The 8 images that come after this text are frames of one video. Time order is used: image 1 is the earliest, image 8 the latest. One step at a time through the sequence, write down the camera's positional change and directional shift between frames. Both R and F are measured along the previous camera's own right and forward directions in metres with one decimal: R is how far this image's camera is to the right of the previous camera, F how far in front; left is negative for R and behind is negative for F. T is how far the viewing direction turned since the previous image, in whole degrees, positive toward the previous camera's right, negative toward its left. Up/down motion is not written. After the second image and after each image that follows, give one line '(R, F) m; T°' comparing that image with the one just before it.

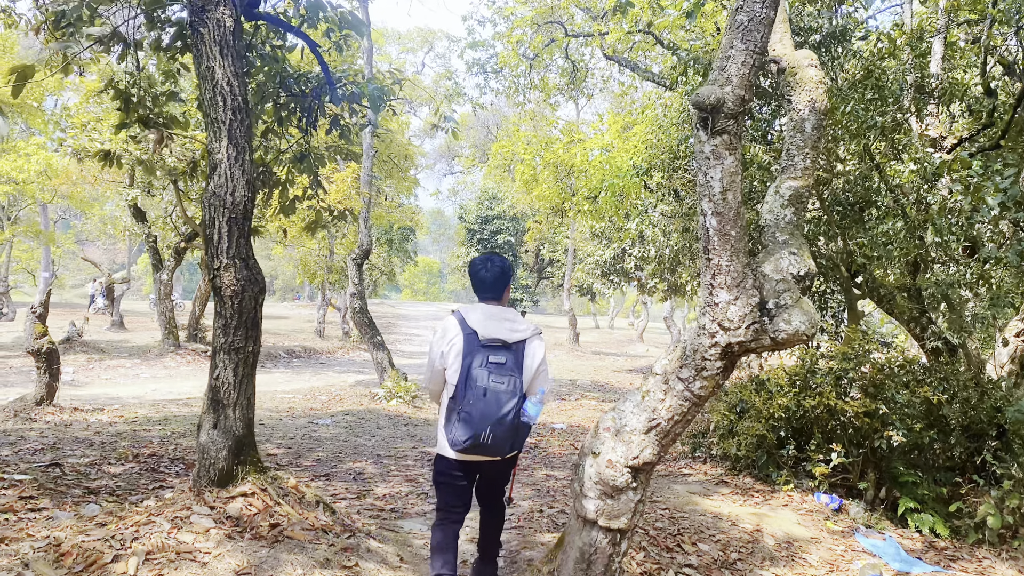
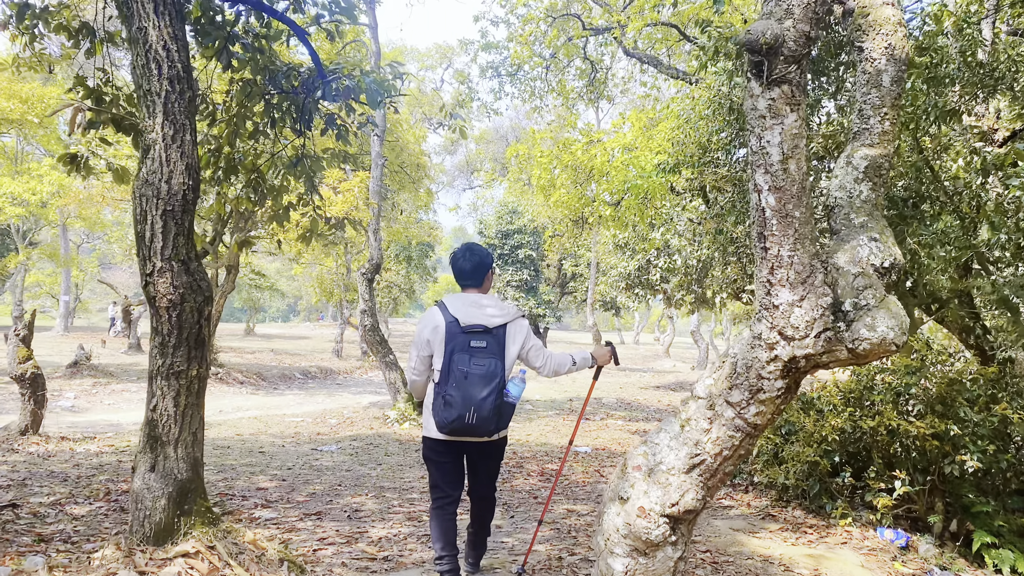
(+0.1, +0.7) m; -2°
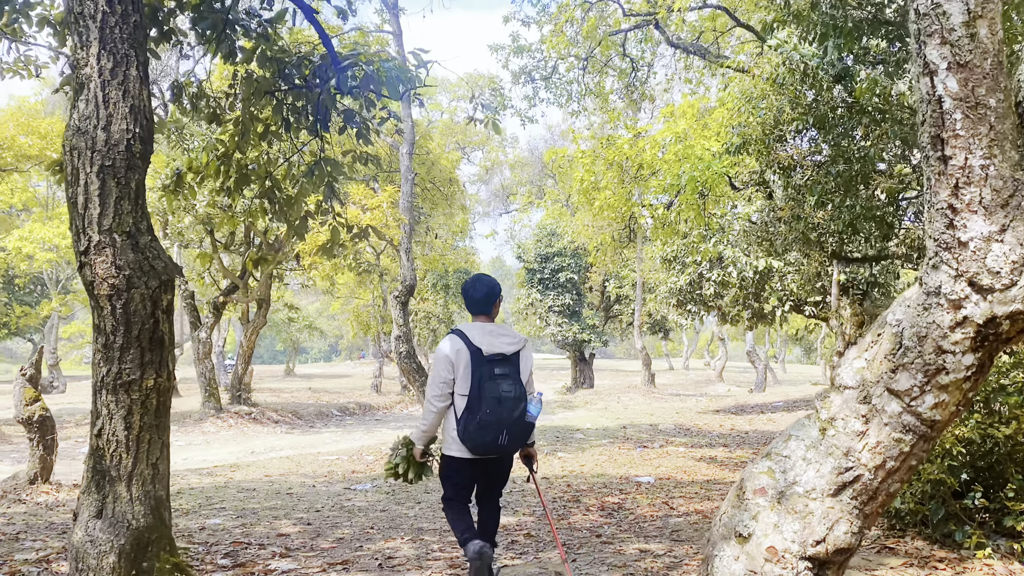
(-0.1, +0.8) m; -3°
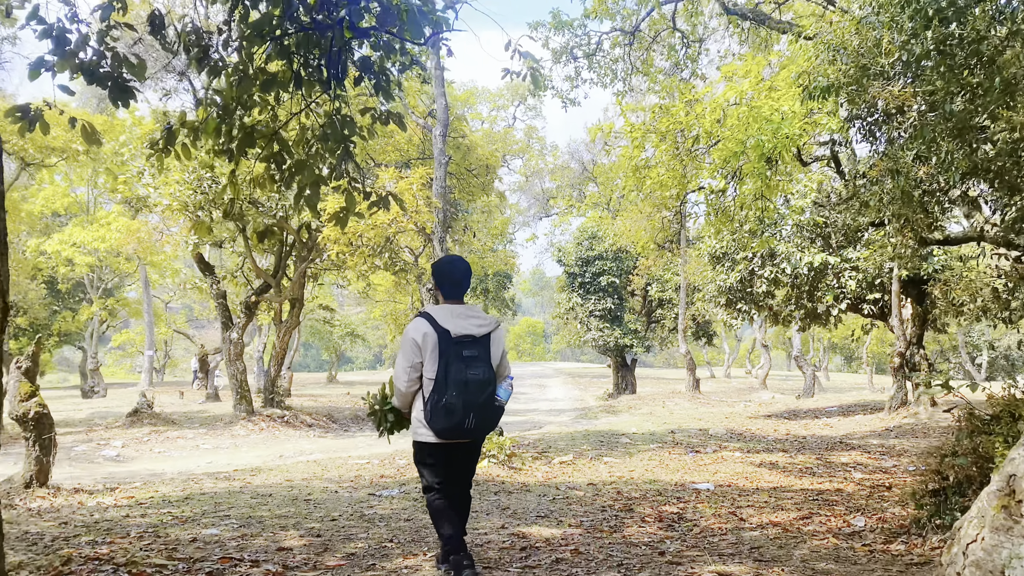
(0.0, +0.9) m; -3°
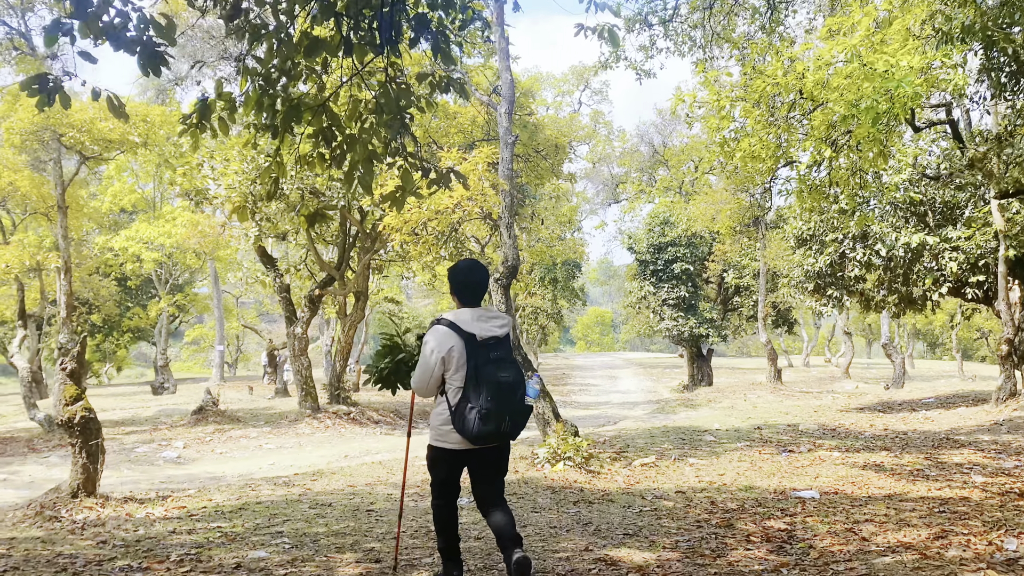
(-0.1, +0.7) m; -4°
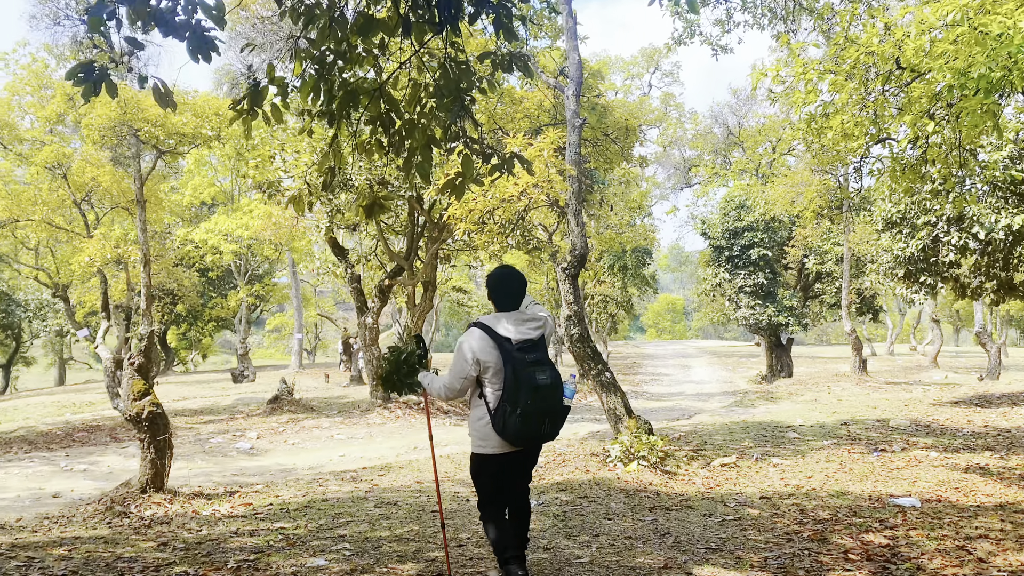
(0.0, +0.3) m; -5°
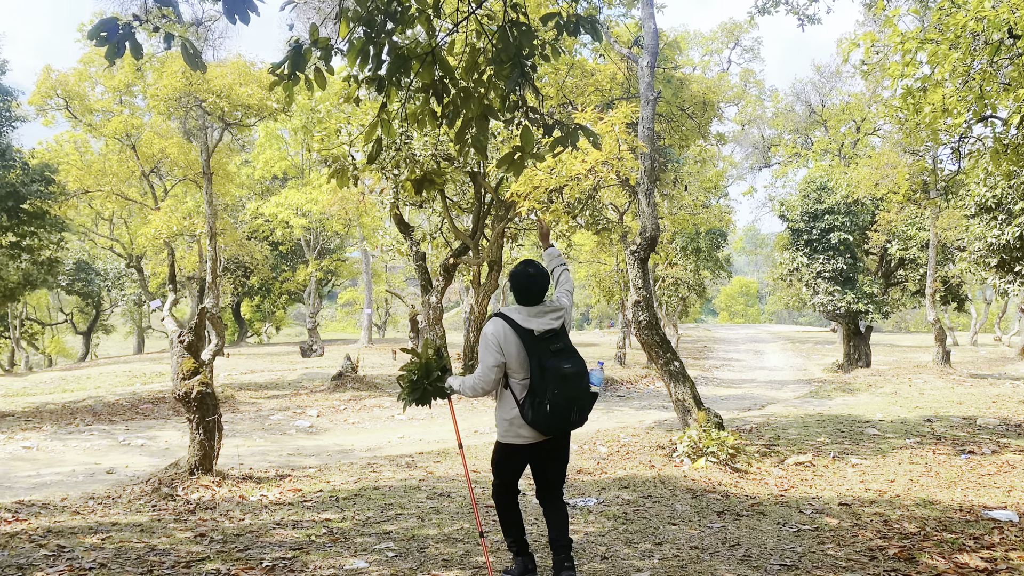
(0.0, +0.4) m; -5°
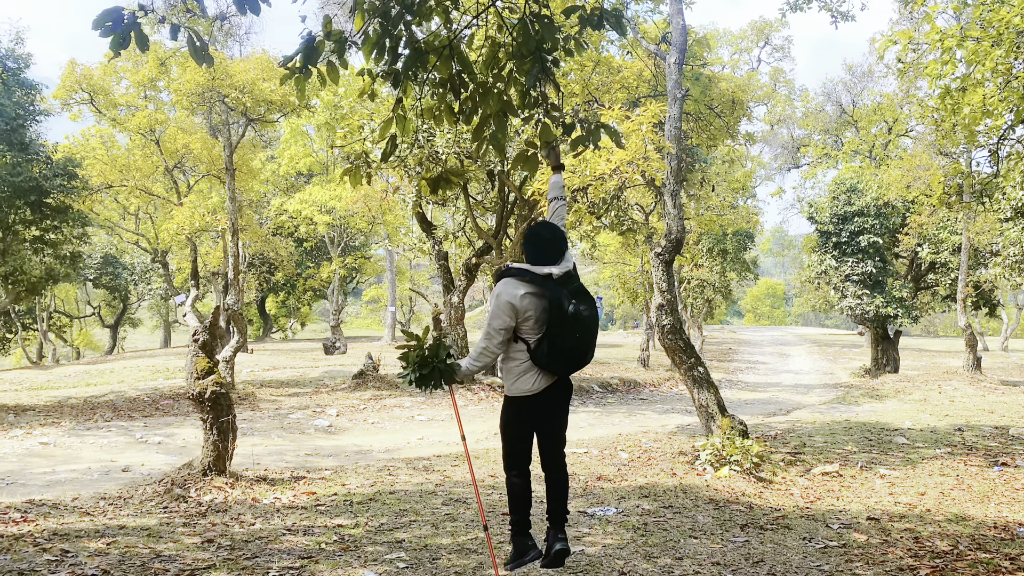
(0.0, +0.1) m; -2°
